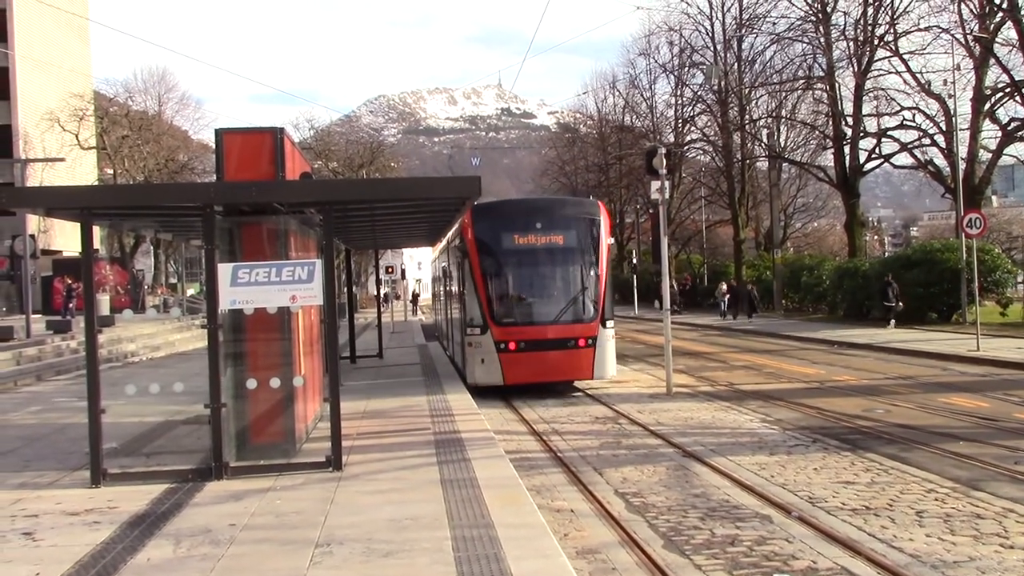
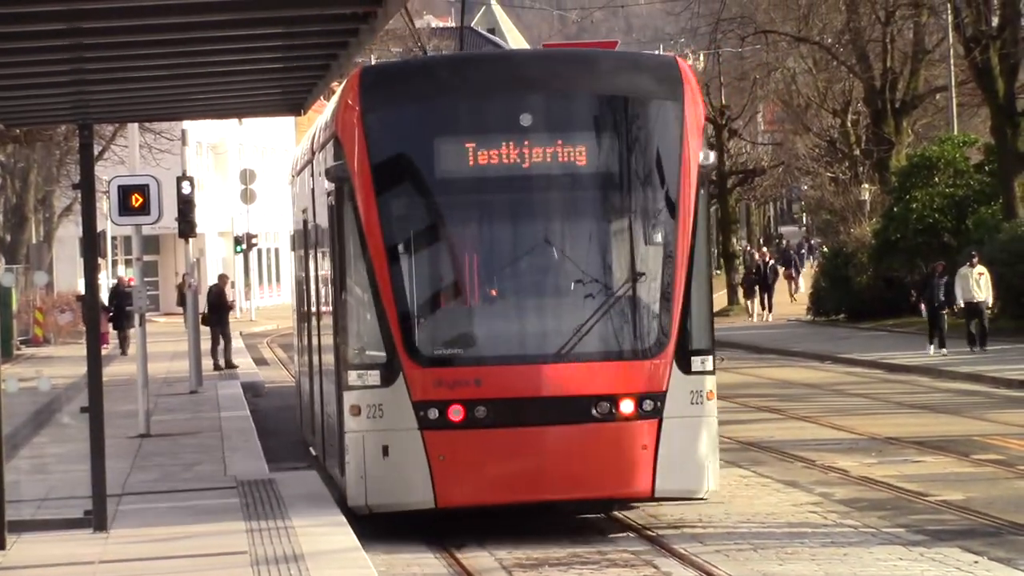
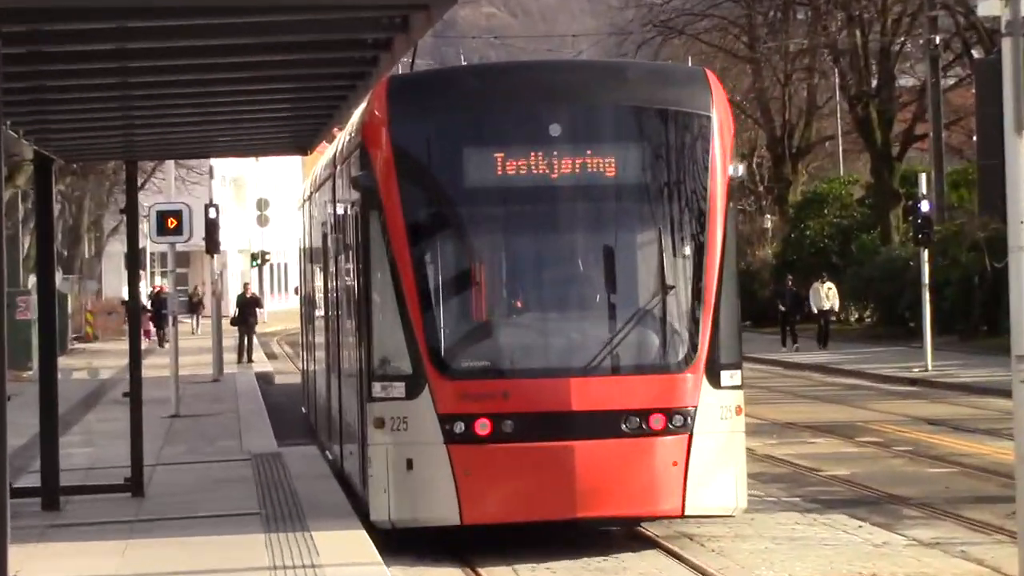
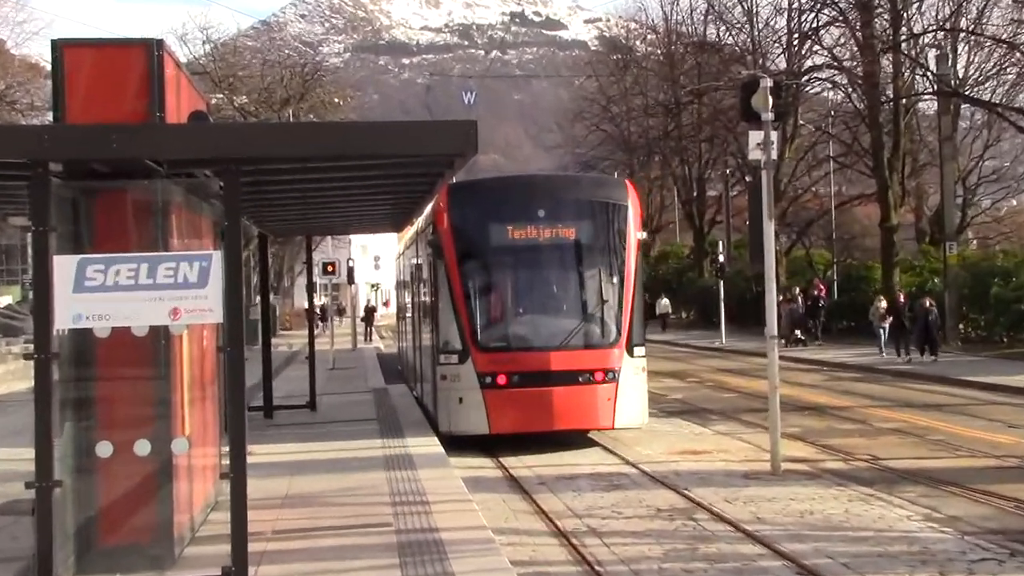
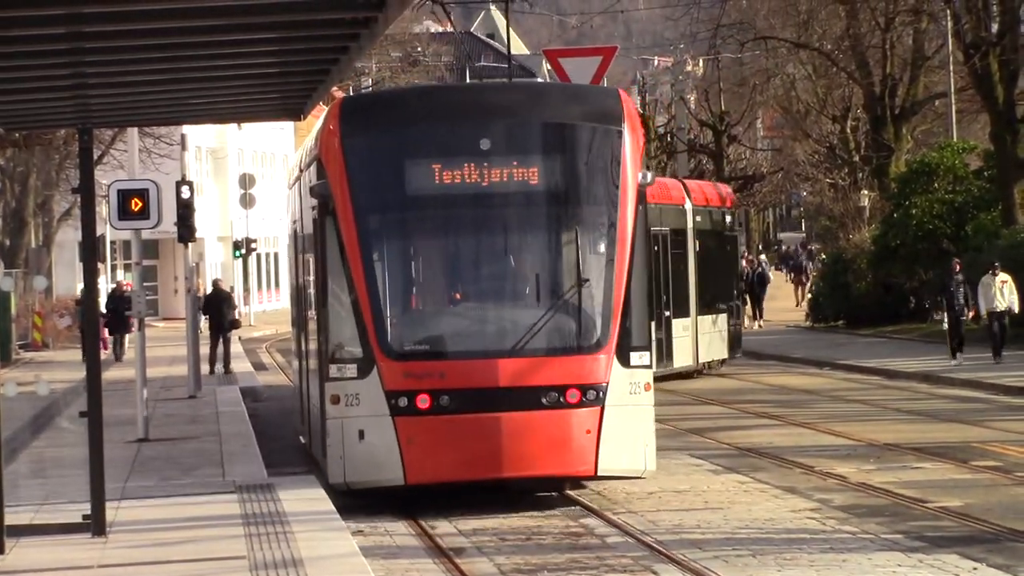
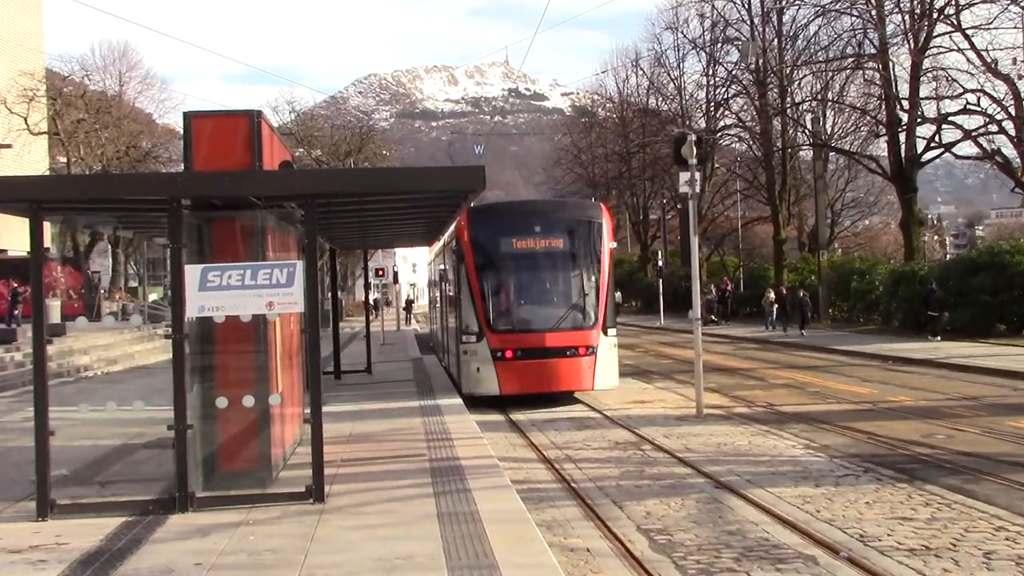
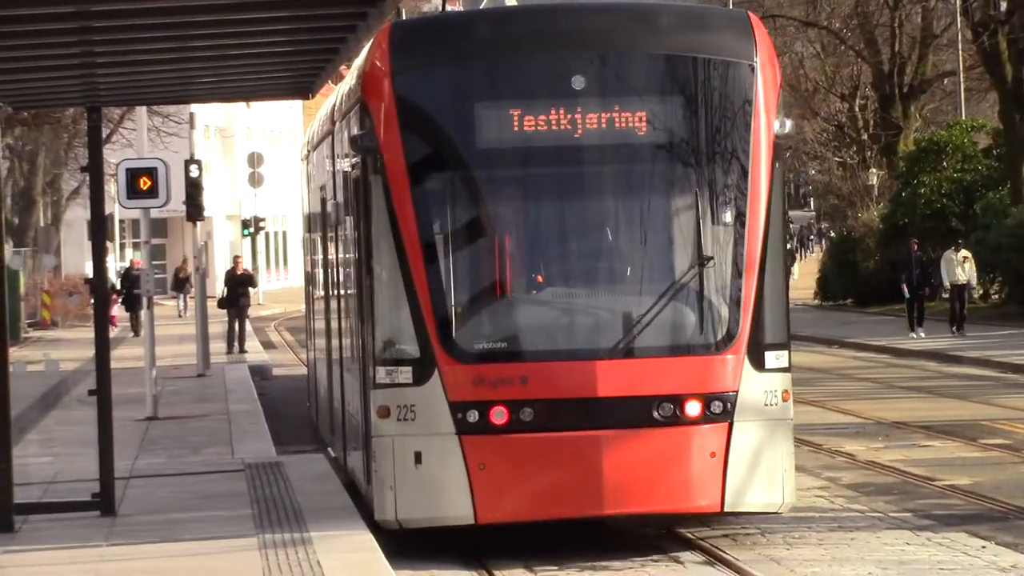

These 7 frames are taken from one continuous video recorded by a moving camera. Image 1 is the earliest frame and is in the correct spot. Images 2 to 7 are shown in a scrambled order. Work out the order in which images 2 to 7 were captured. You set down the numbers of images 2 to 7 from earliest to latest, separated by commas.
6, 4, 3, 7, 2, 5
